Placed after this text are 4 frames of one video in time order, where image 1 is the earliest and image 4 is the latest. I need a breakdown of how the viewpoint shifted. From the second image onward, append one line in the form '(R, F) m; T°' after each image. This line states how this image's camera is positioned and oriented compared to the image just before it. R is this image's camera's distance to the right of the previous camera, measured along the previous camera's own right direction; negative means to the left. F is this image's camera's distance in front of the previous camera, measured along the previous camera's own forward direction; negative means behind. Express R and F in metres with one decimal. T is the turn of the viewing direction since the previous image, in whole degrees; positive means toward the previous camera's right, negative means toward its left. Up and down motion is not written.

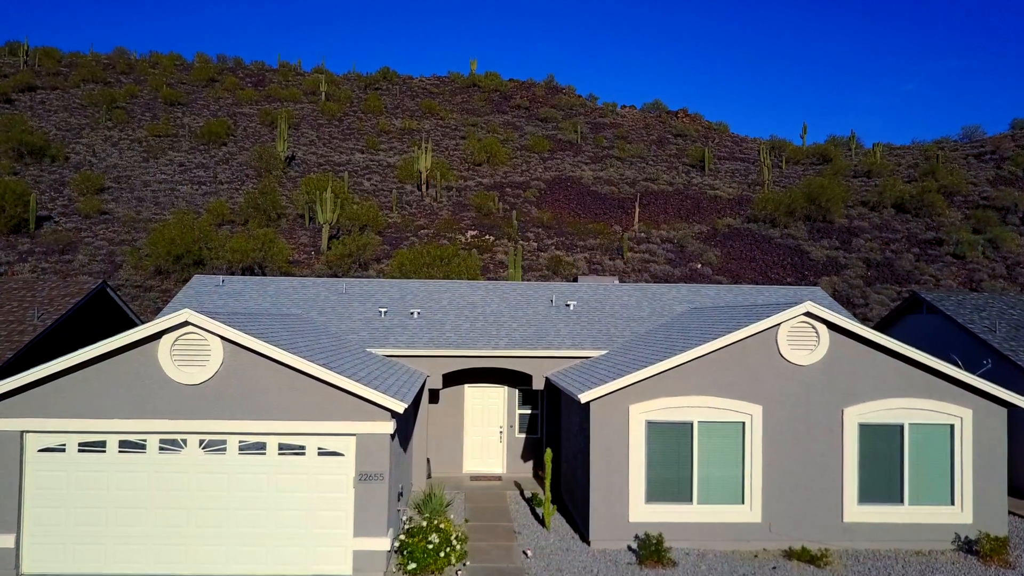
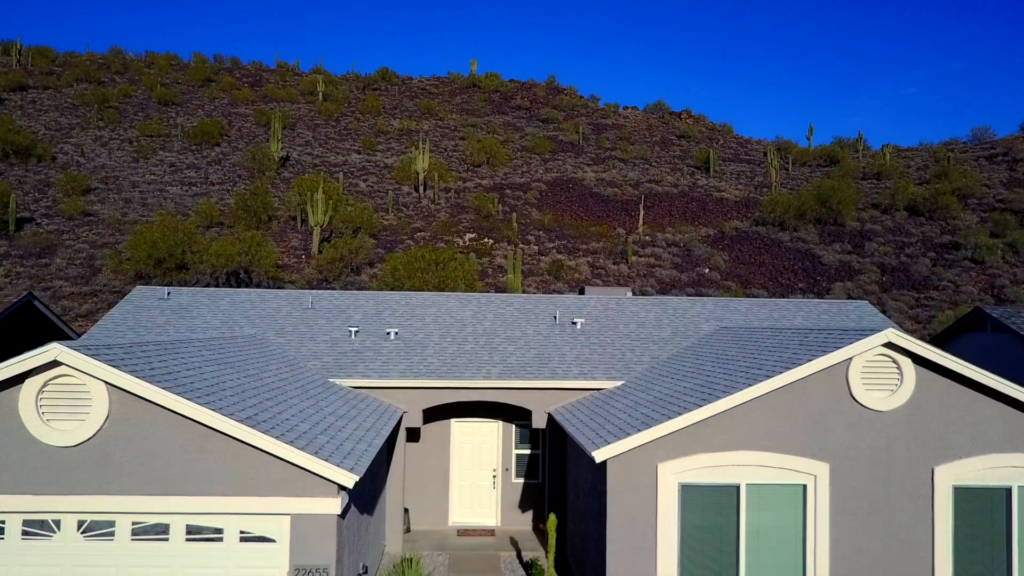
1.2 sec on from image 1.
(0.0, +1.4) m; 0°
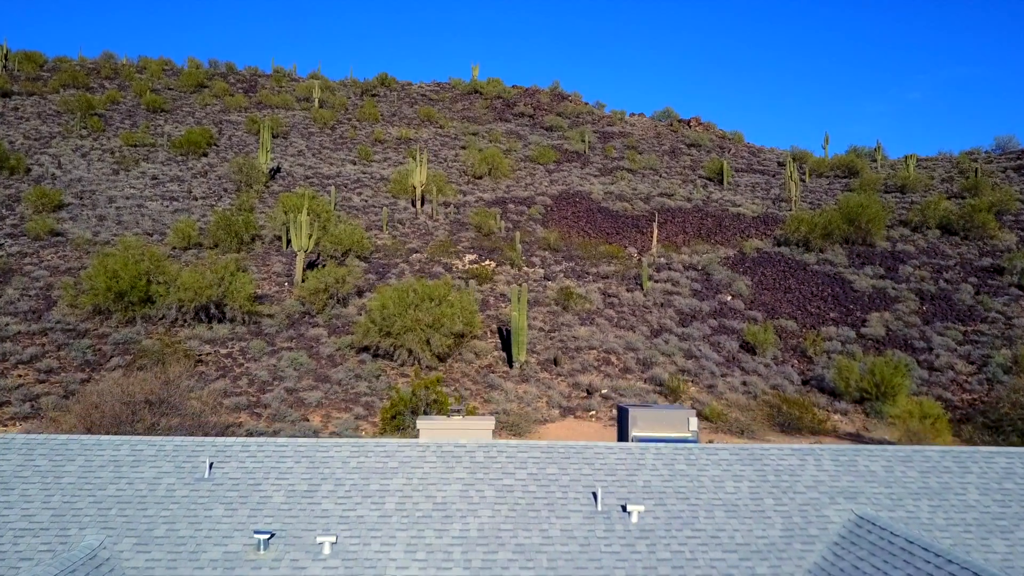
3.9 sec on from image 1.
(-0.1, +2.8) m; 0°
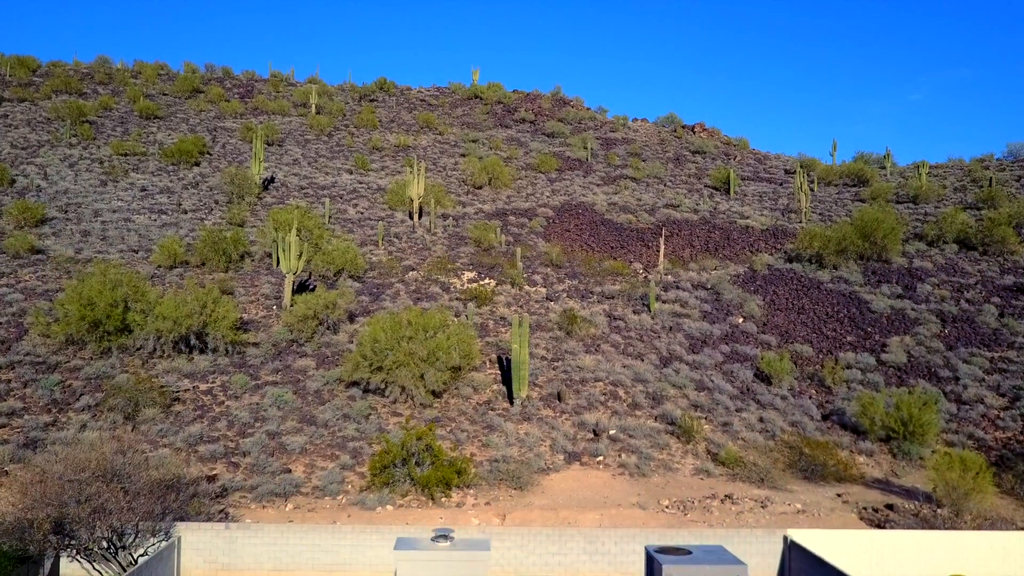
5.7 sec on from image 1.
(0.0, +1.4) m; 0°
